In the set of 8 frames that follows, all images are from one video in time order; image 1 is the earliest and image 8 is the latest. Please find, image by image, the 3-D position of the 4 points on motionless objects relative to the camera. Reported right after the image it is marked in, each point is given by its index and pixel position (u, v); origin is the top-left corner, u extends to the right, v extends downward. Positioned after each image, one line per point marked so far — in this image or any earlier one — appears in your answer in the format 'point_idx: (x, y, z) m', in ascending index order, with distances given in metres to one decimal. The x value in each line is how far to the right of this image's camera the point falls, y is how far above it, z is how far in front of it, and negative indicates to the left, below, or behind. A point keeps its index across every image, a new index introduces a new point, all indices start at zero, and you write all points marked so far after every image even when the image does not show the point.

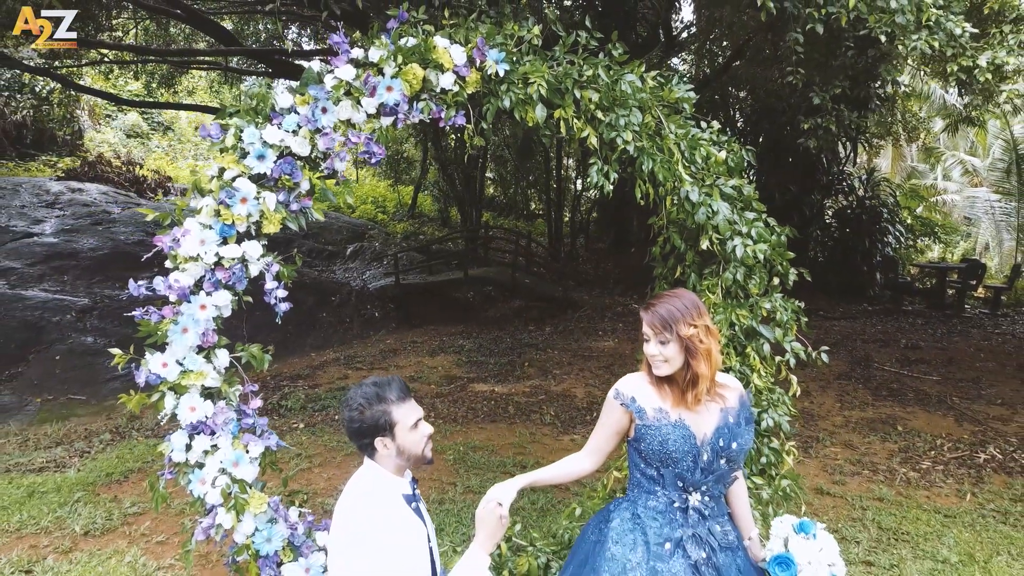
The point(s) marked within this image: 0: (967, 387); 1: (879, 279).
0: (+4.3, -0.9, +6.0) m
1: (+6.1, +0.1, +10.7) m
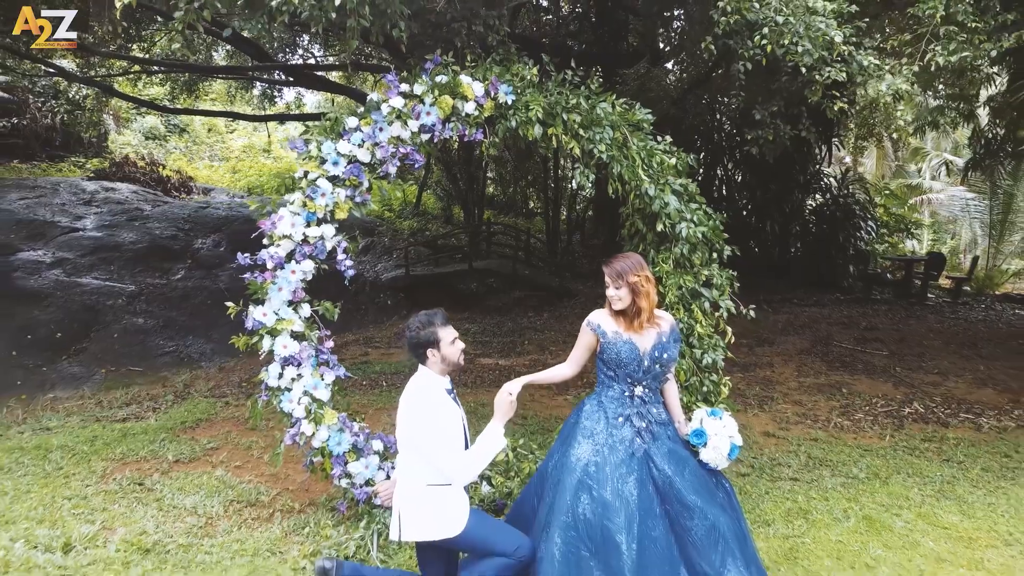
0: (+4.3, -0.8, +6.9) m
1: (+6.1, +0.3, +11.5) m
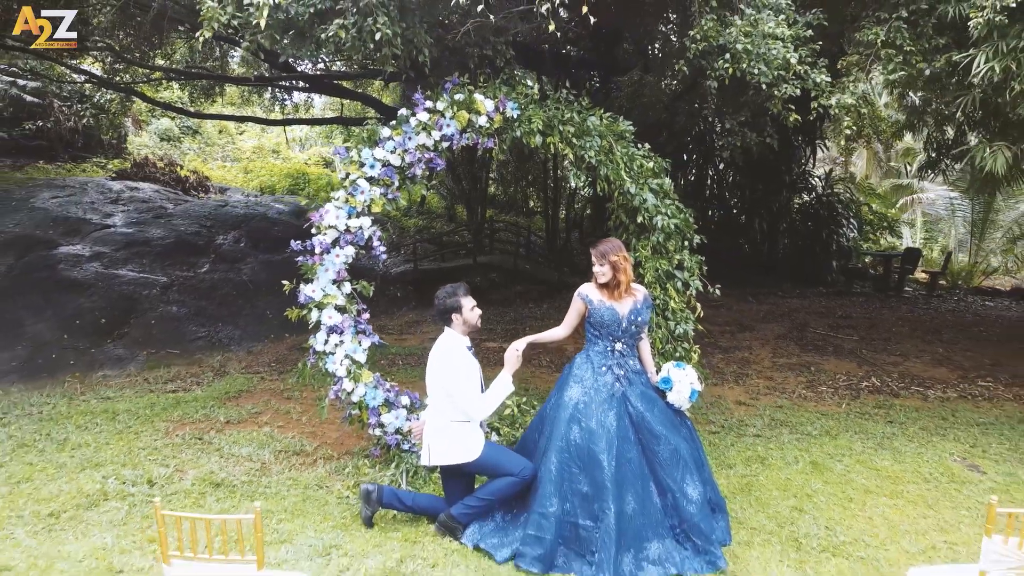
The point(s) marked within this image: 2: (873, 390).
0: (+4.3, -0.7, +7.6) m
1: (+6.2, +0.4, +12.2) m
2: (+3.3, -0.9, +5.9) m
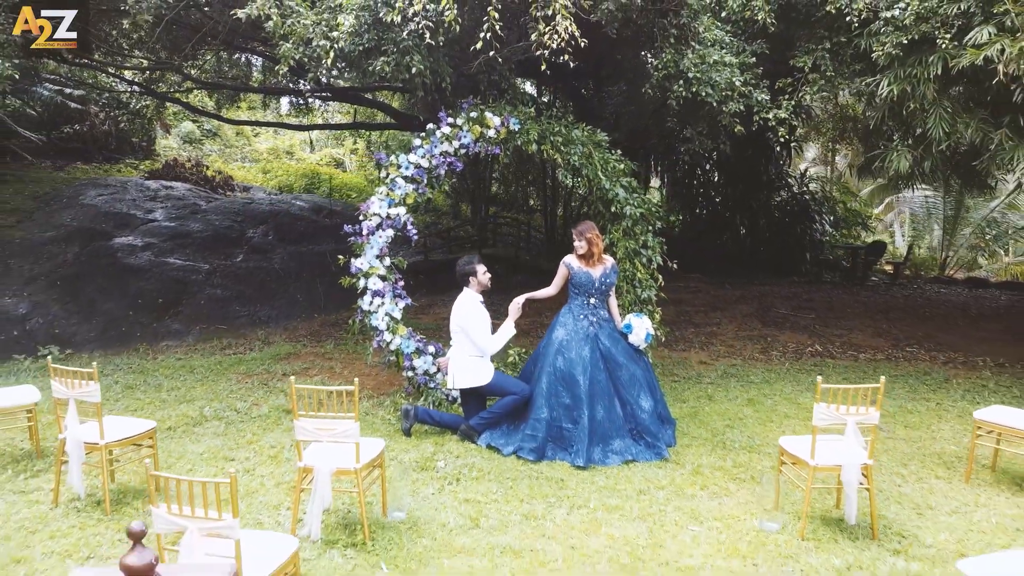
0: (+4.4, -0.4, +8.7) m
1: (+6.2, +0.6, +13.4) m
2: (+3.3, -0.7, +7.1) m
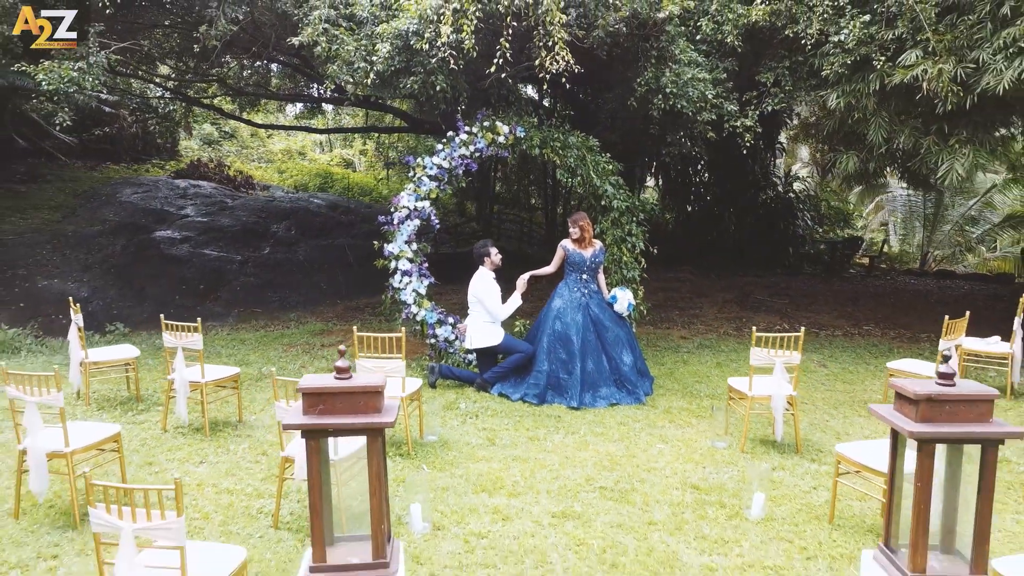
0: (+4.4, -0.3, +9.7) m
1: (+6.3, +0.8, +14.4) m
2: (+3.4, -0.5, +8.1) m
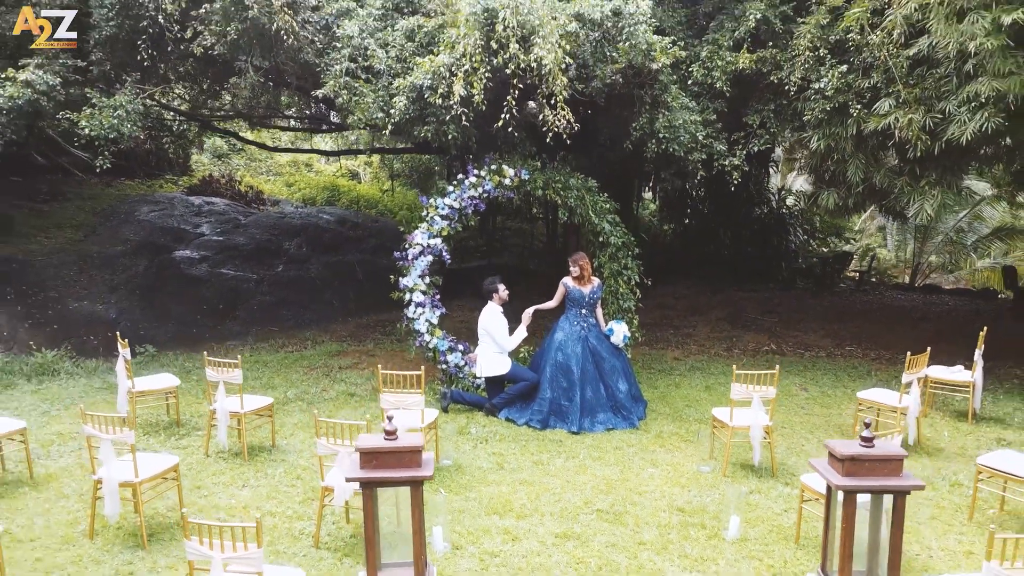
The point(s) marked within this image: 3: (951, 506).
0: (+4.5, -0.6, +10.3) m
1: (+6.3, +0.5, +14.9) m
2: (+3.5, -0.8, +8.6) m
3: (+3.0, -1.5, +4.4) m
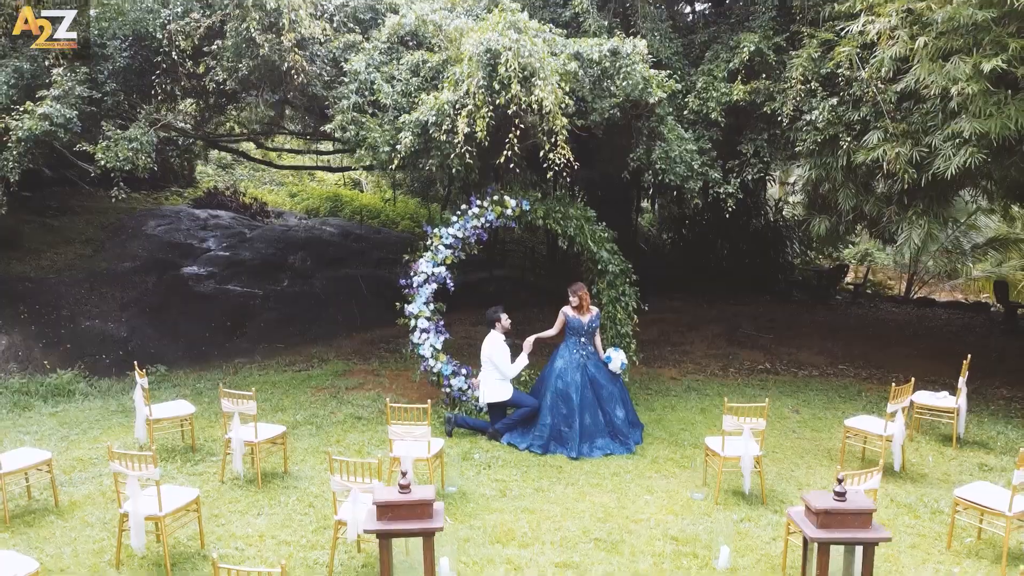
0: (+4.5, -0.8, +10.5) m
1: (+6.3, +0.2, +15.1) m
2: (+3.5, -1.1, +8.8) m
3: (+3.0, -1.8, +4.6) m
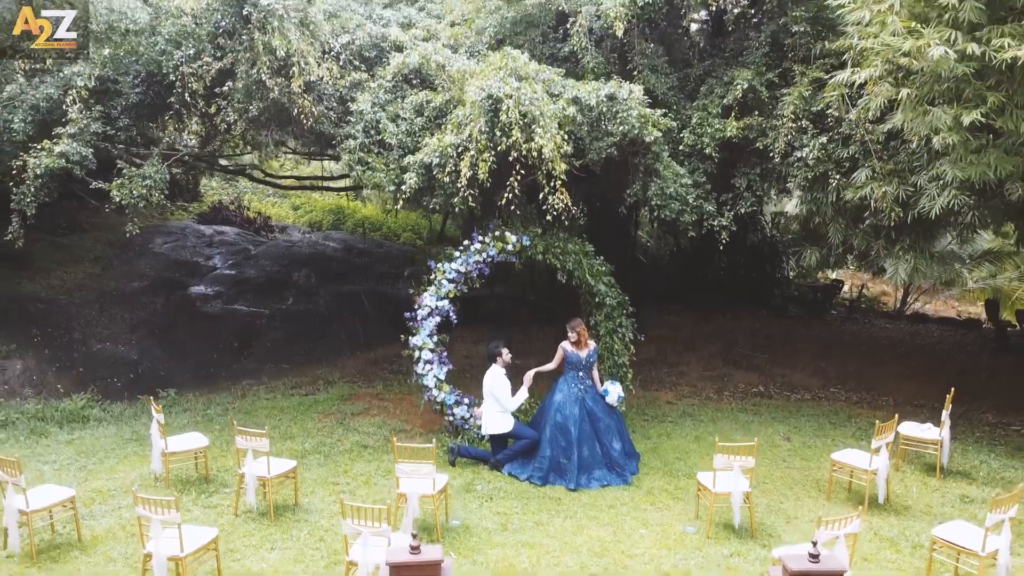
0: (+4.5, -1.2, +10.7) m
1: (+6.4, -0.1, +15.4) m
2: (+3.5, -1.5, +9.1) m
3: (+3.0, -2.1, +4.8) m
